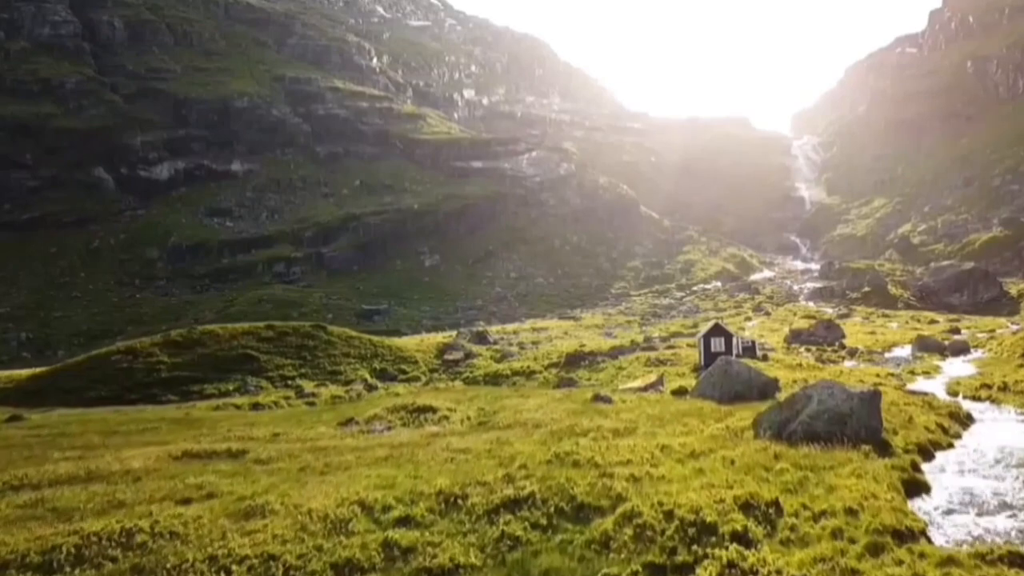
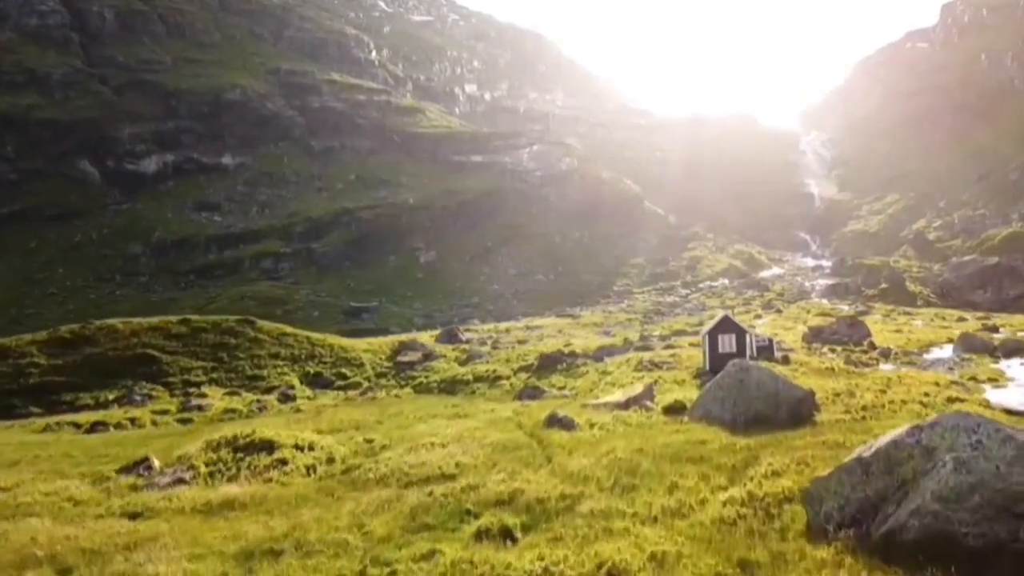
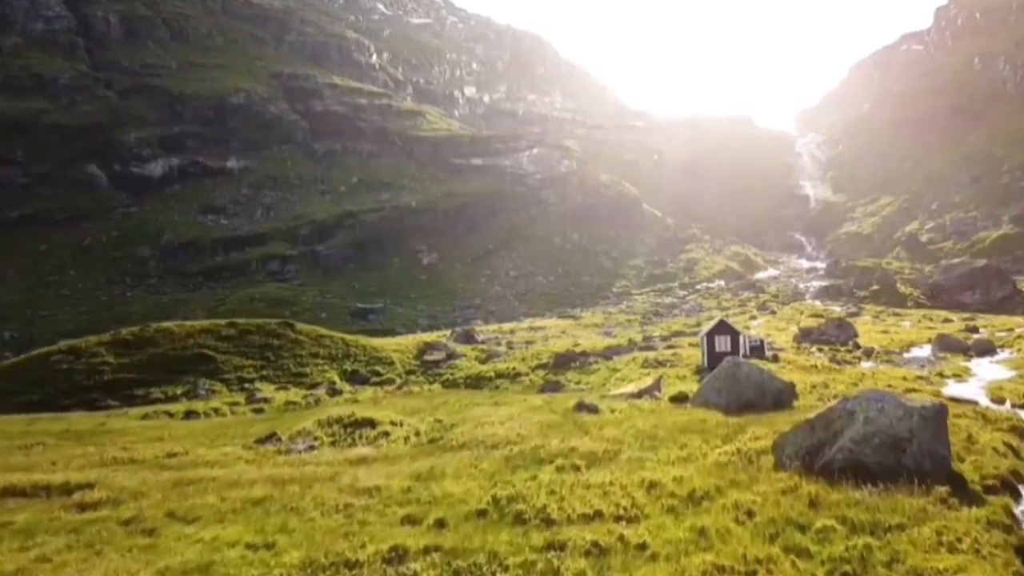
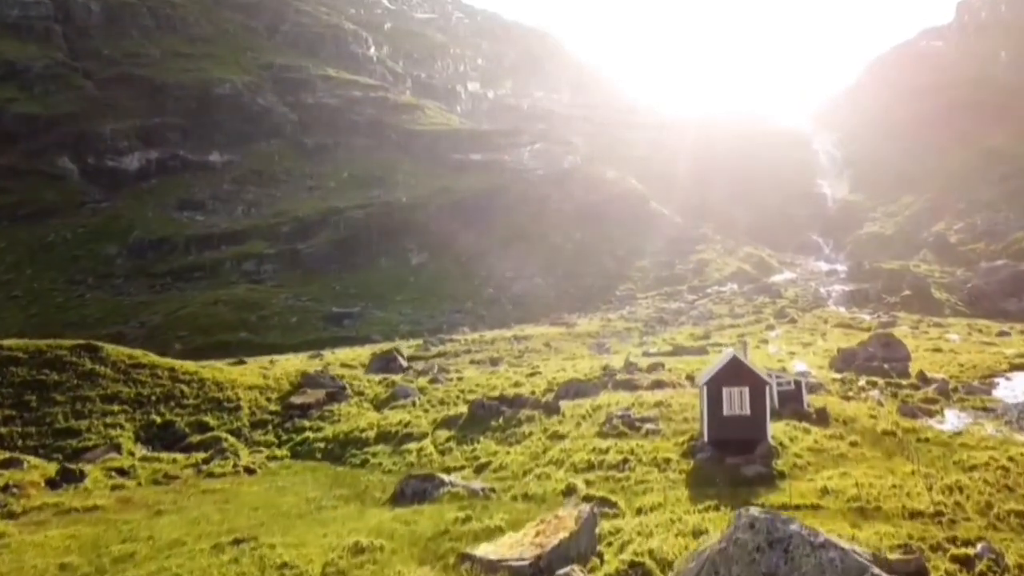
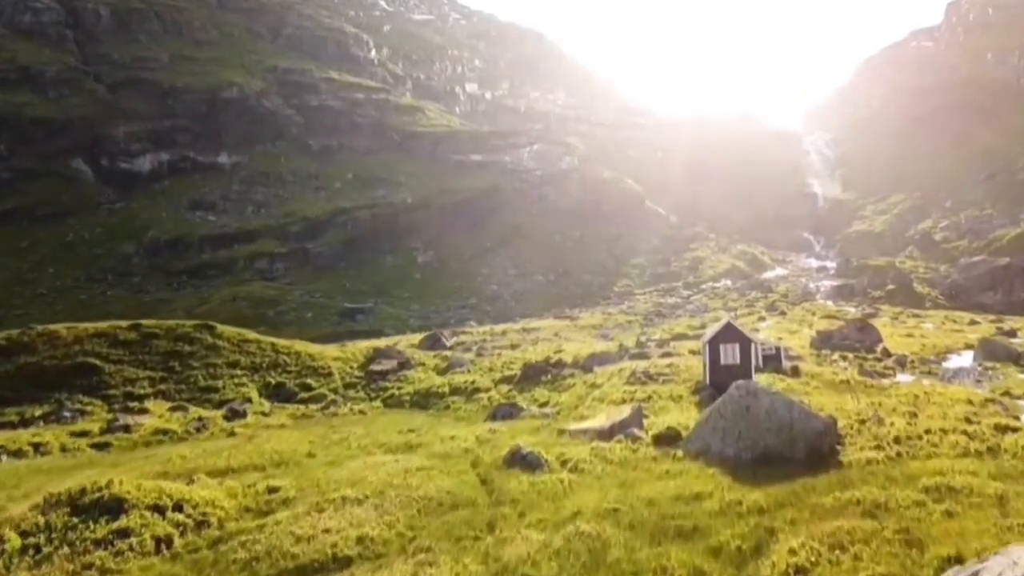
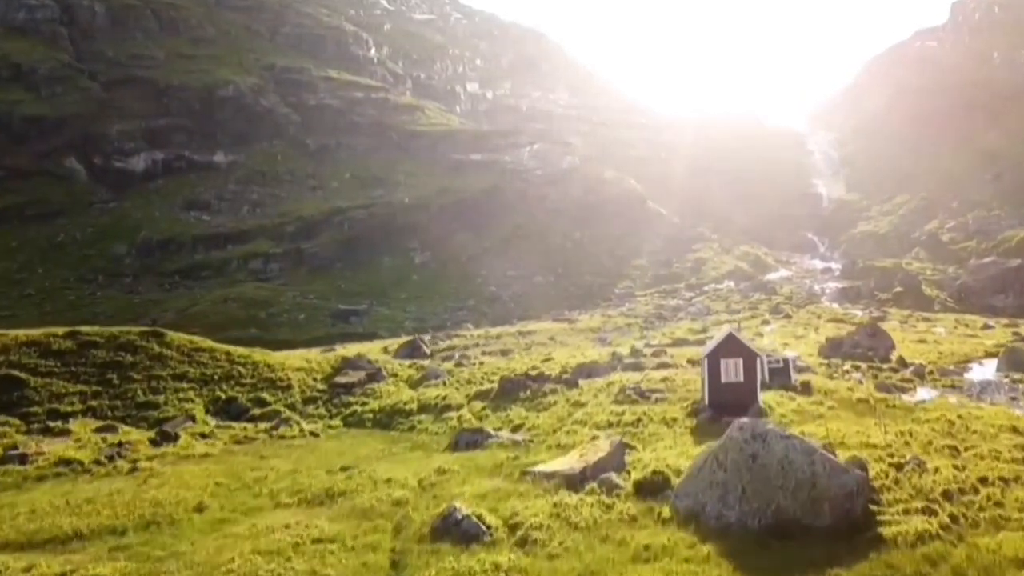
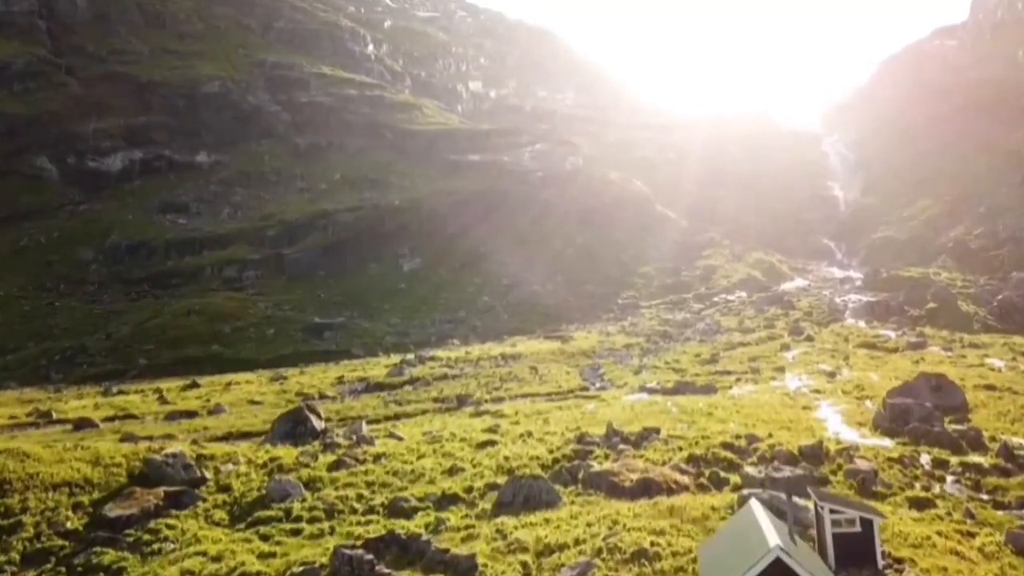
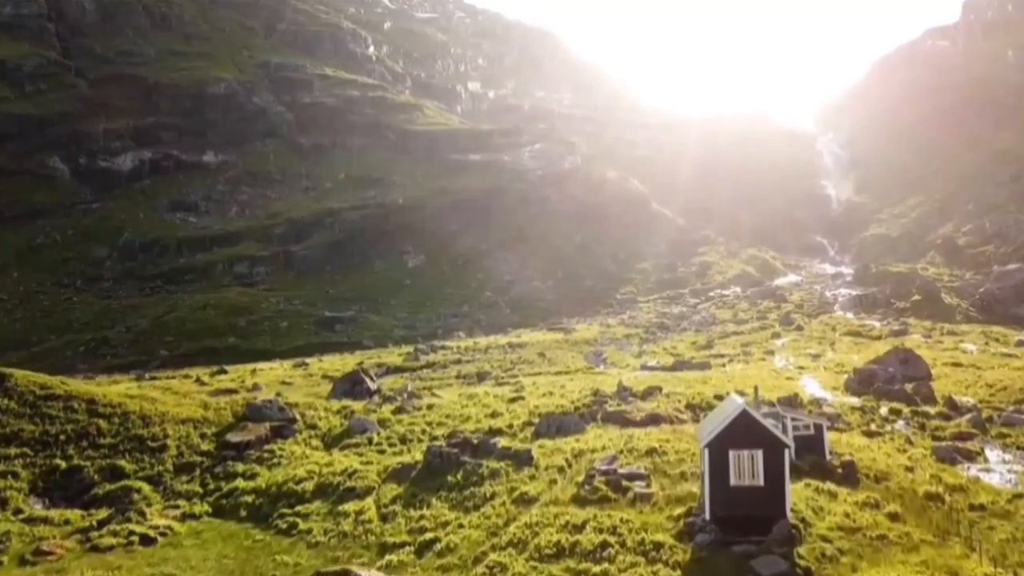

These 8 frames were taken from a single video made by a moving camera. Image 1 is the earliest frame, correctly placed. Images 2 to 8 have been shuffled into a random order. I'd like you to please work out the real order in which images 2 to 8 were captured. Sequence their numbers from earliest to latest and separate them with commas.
3, 2, 5, 6, 4, 8, 7
